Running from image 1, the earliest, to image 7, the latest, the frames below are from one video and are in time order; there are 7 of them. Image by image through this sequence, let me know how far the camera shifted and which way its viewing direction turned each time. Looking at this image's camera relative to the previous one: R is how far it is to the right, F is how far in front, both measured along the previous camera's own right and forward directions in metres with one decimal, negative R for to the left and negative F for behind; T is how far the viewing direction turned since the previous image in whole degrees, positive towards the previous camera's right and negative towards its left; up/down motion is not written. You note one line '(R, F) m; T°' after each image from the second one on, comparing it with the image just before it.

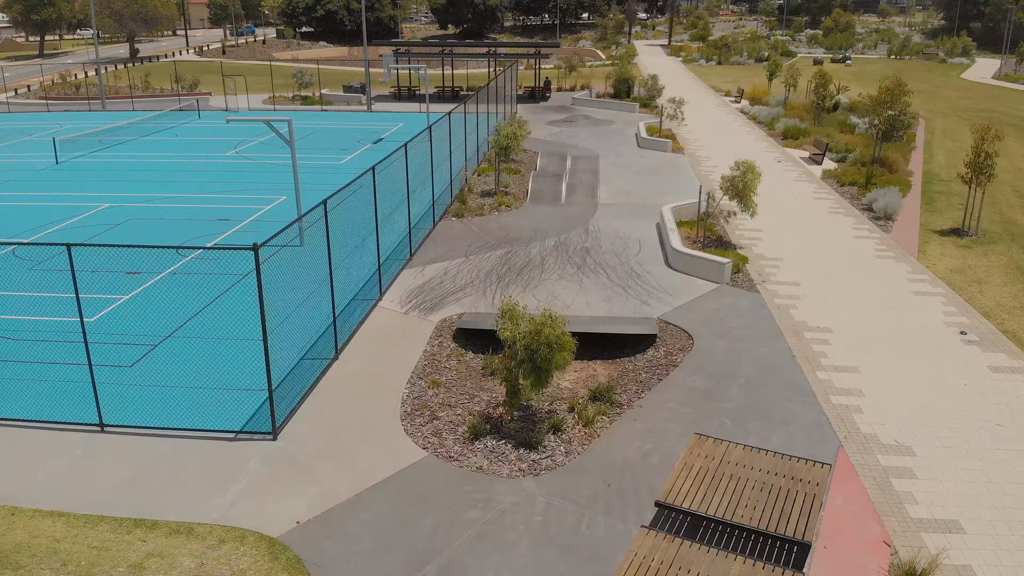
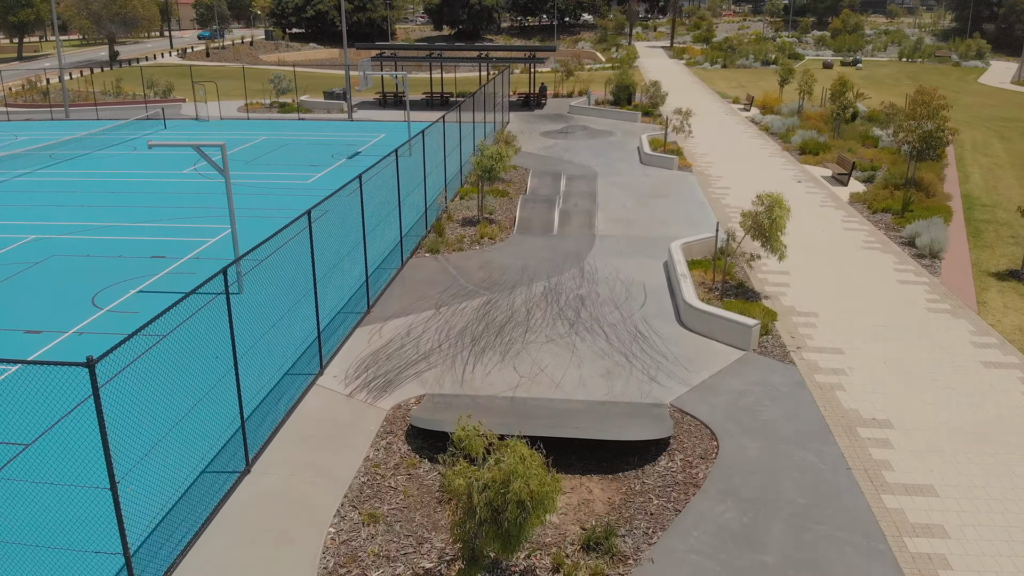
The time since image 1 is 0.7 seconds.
(+0.4, +2.9) m; 0°
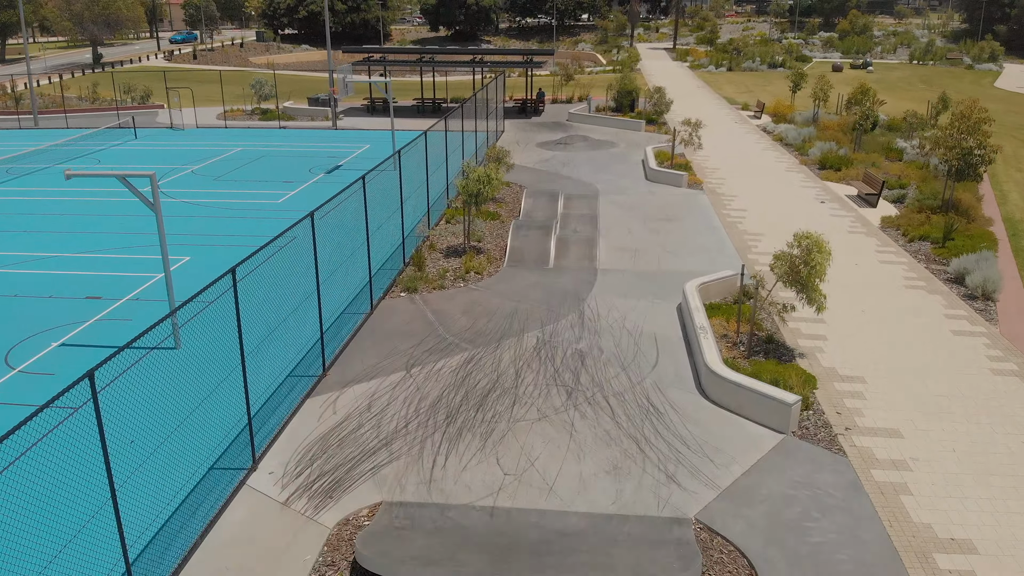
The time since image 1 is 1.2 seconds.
(+0.2, +2.4) m; 0°
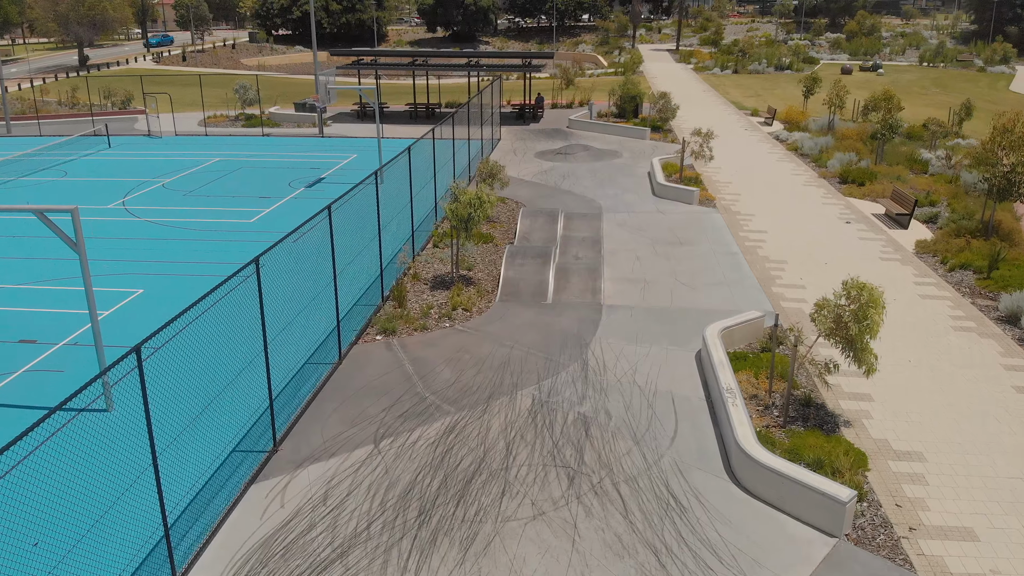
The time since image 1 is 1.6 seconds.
(+0.1, +2.0) m; 0°
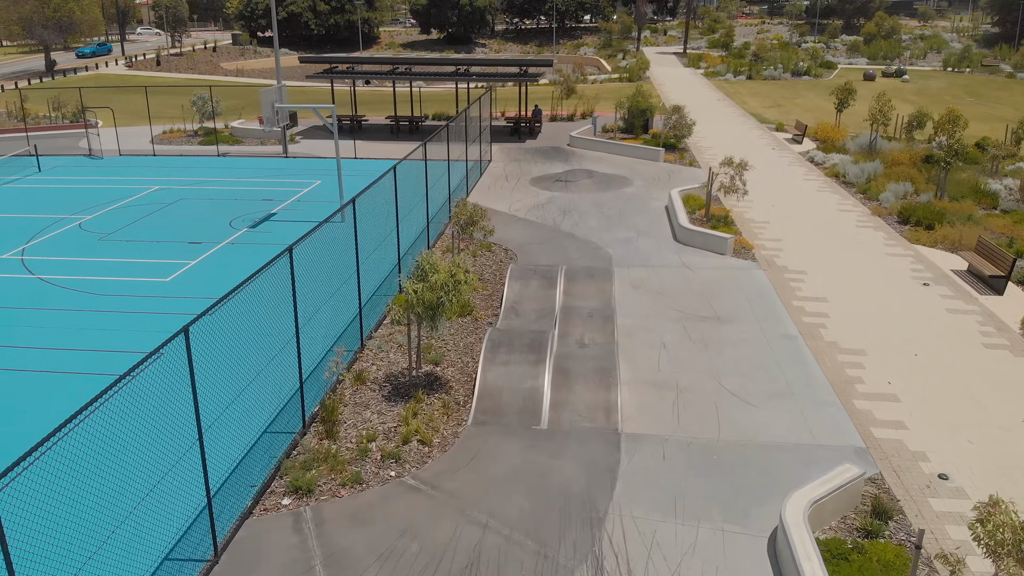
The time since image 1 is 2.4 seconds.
(+0.3, +4.4) m; 0°
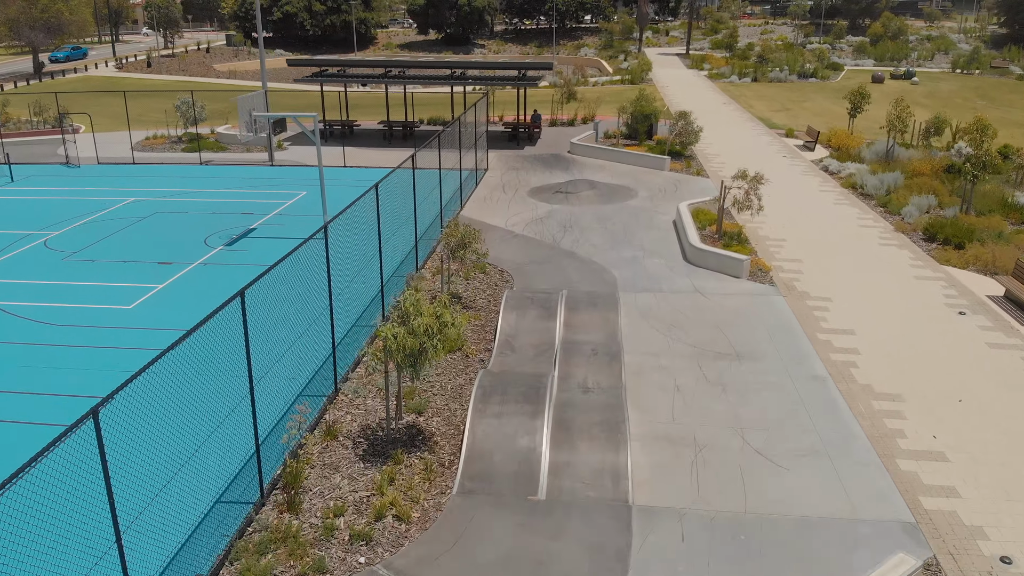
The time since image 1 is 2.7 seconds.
(+0.1, +1.5) m; 0°
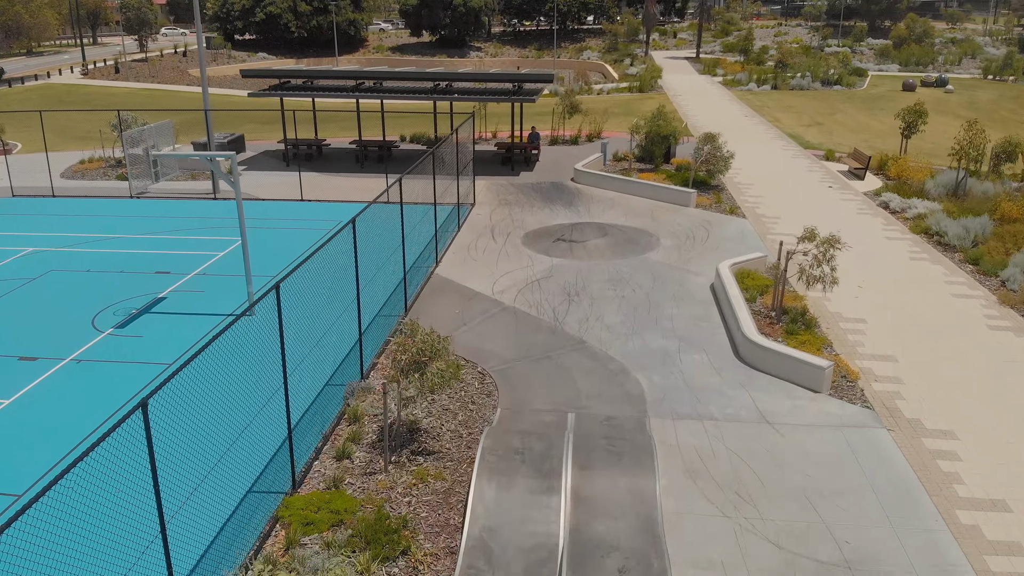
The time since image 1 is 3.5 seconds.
(+0.3, +4.8) m; 0°
